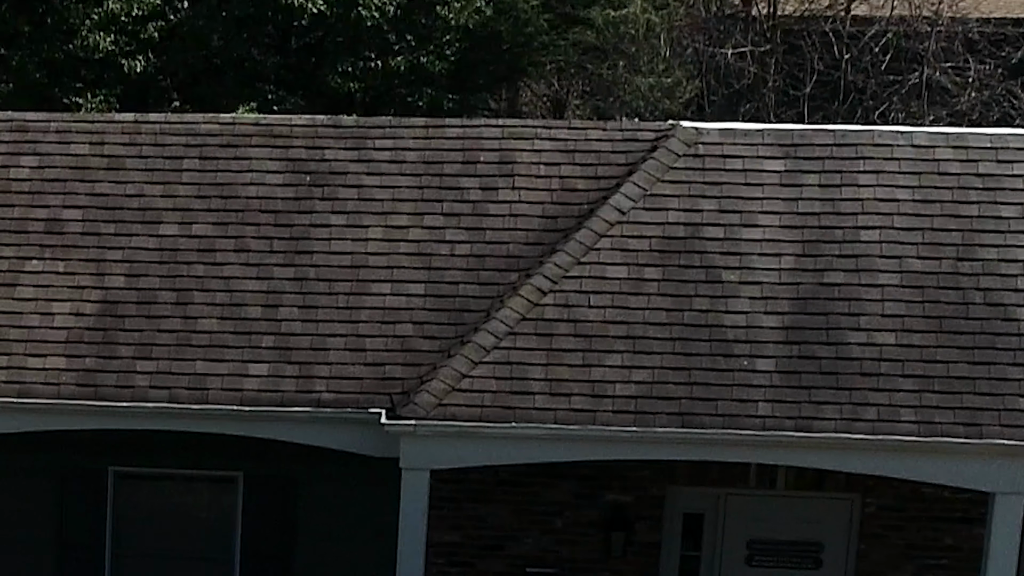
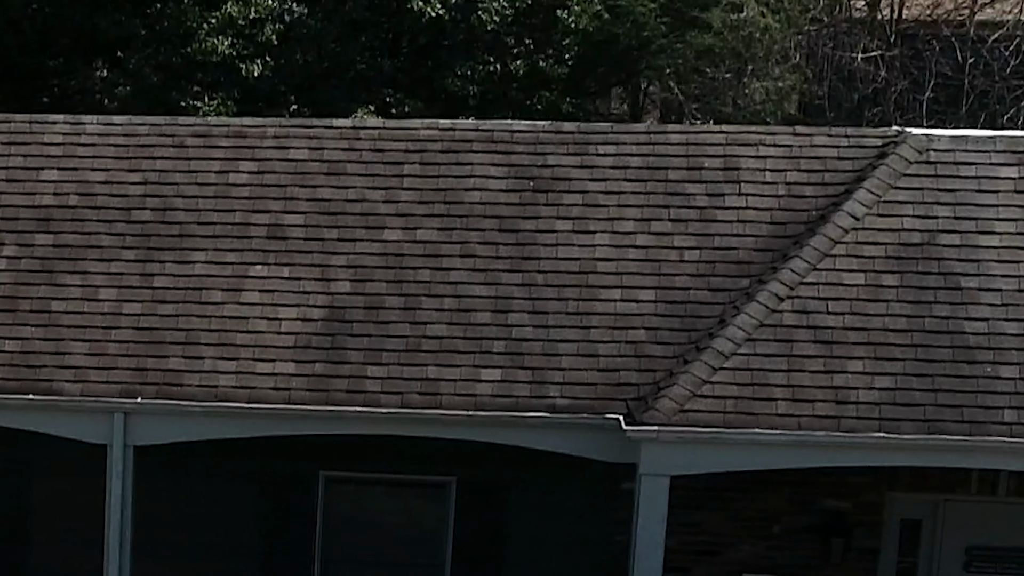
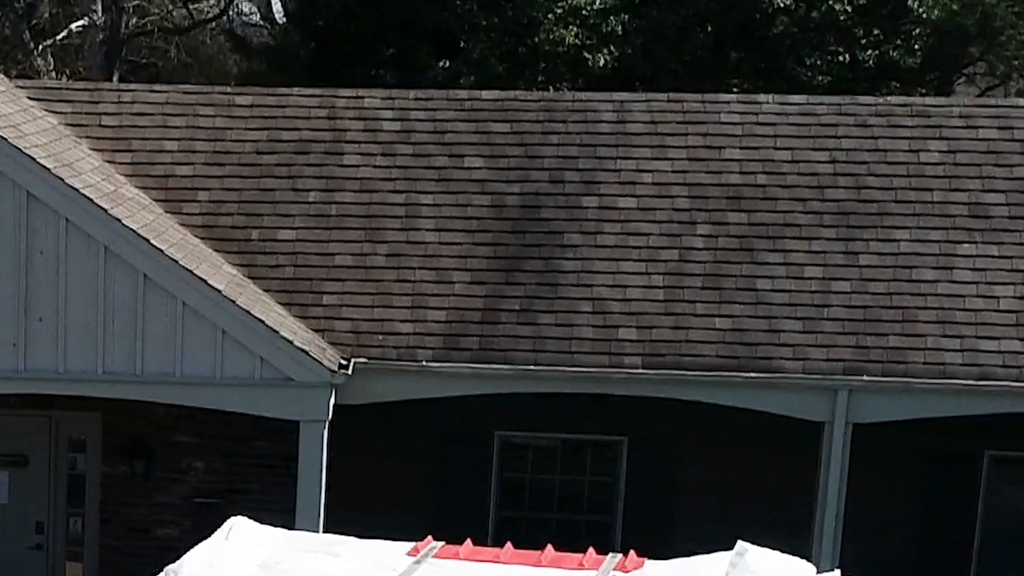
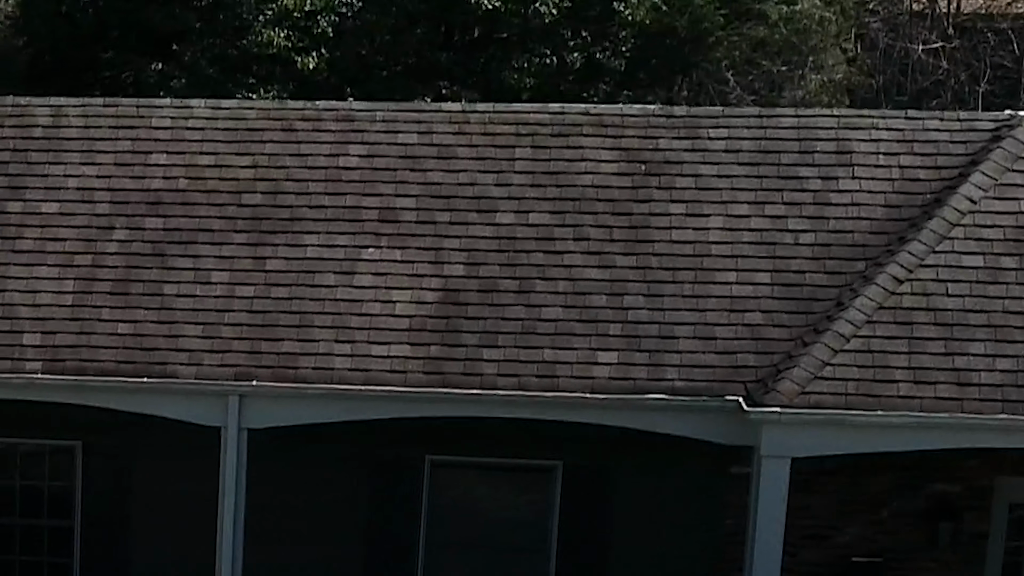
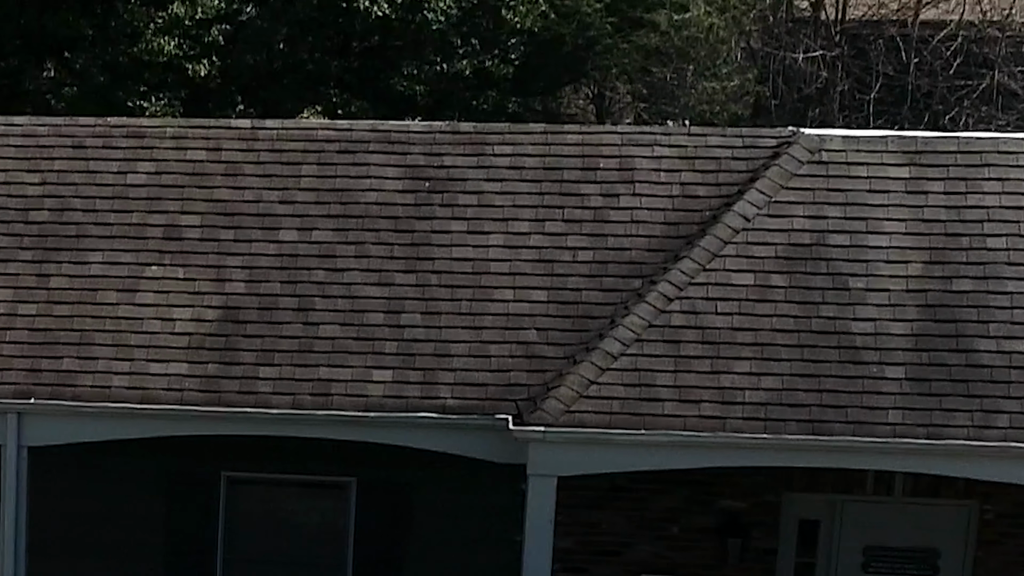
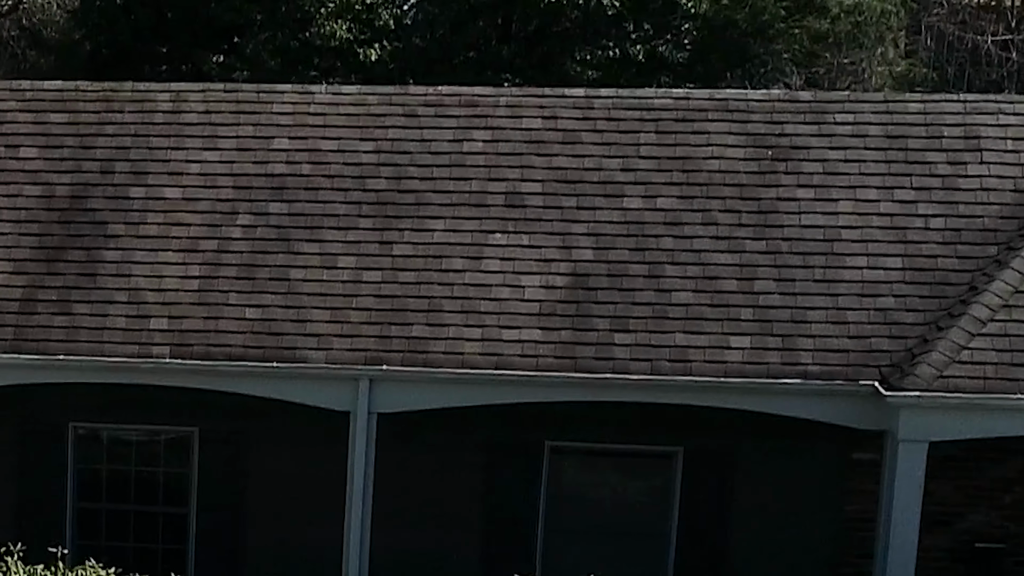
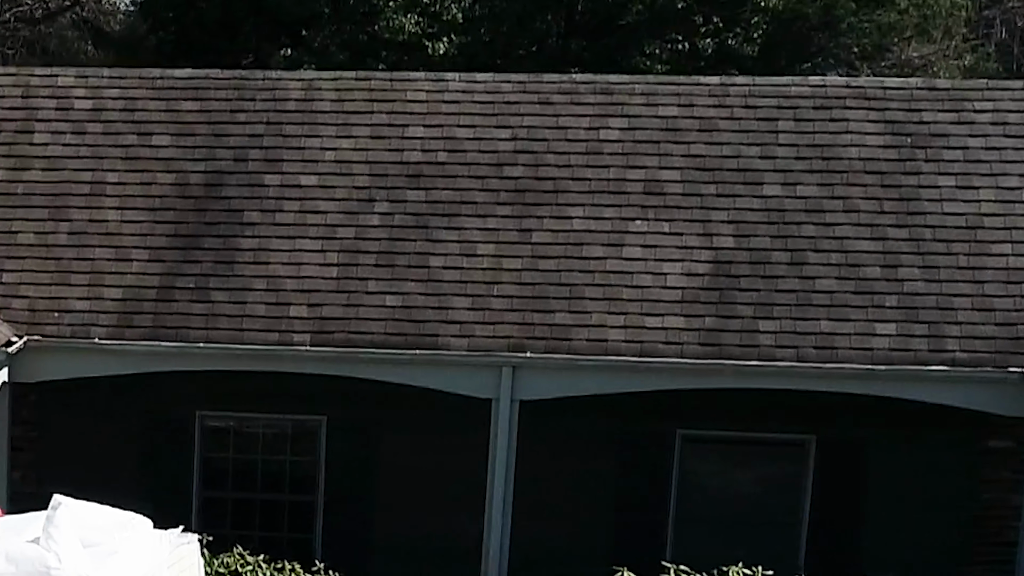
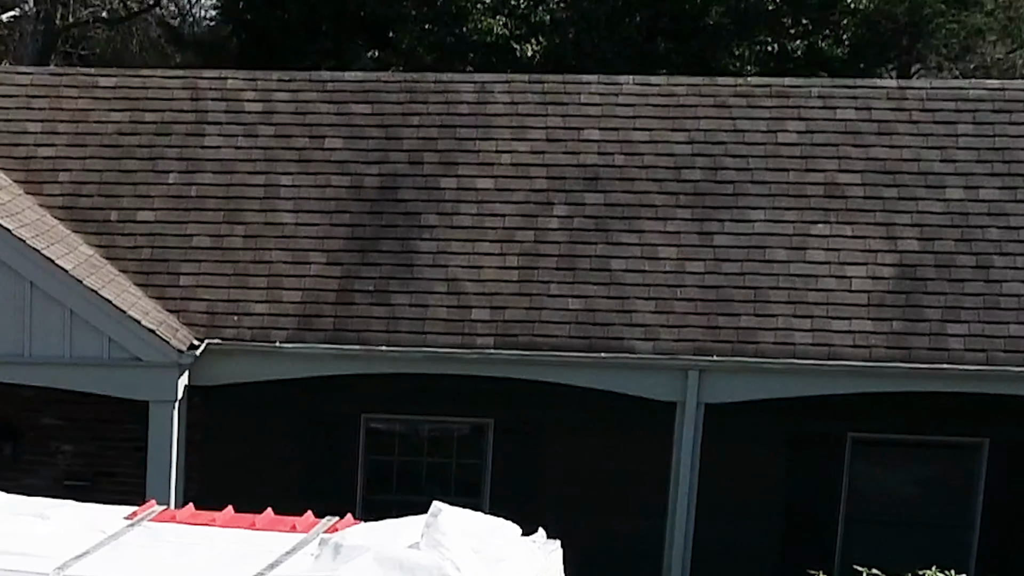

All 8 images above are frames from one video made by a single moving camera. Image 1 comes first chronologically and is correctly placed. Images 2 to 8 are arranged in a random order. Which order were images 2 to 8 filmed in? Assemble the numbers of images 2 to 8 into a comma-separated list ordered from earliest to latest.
5, 2, 4, 6, 7, 8, 3
